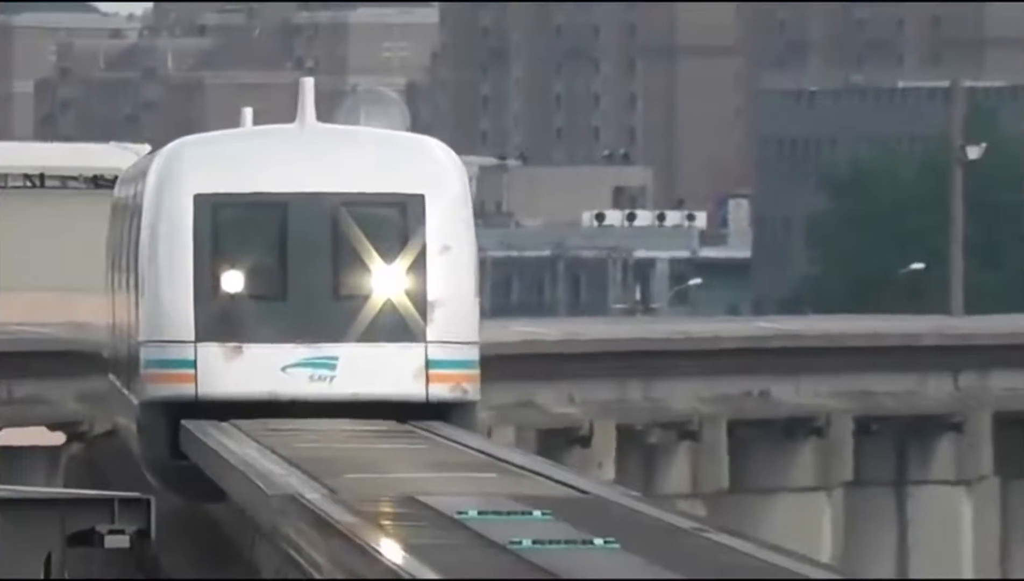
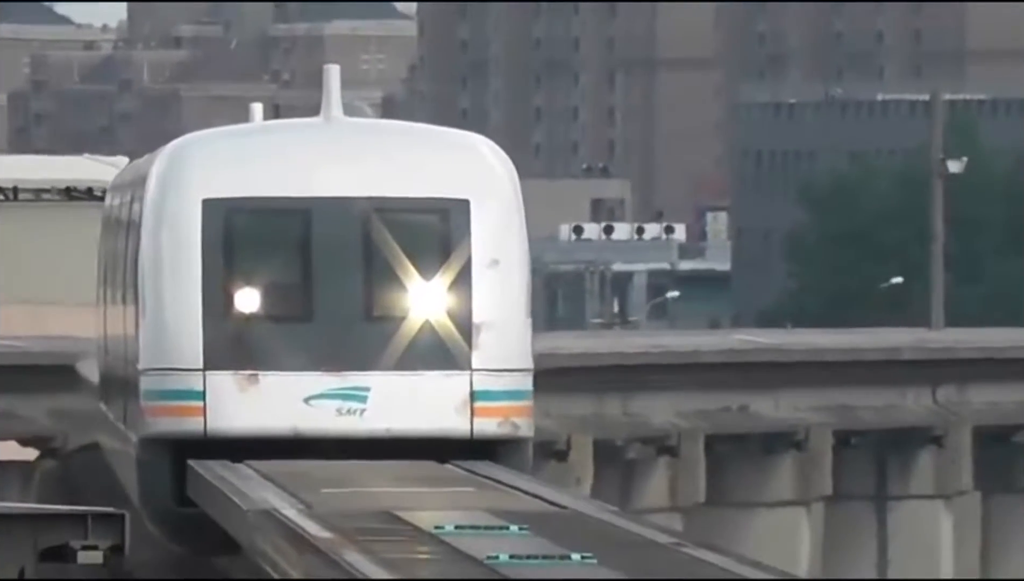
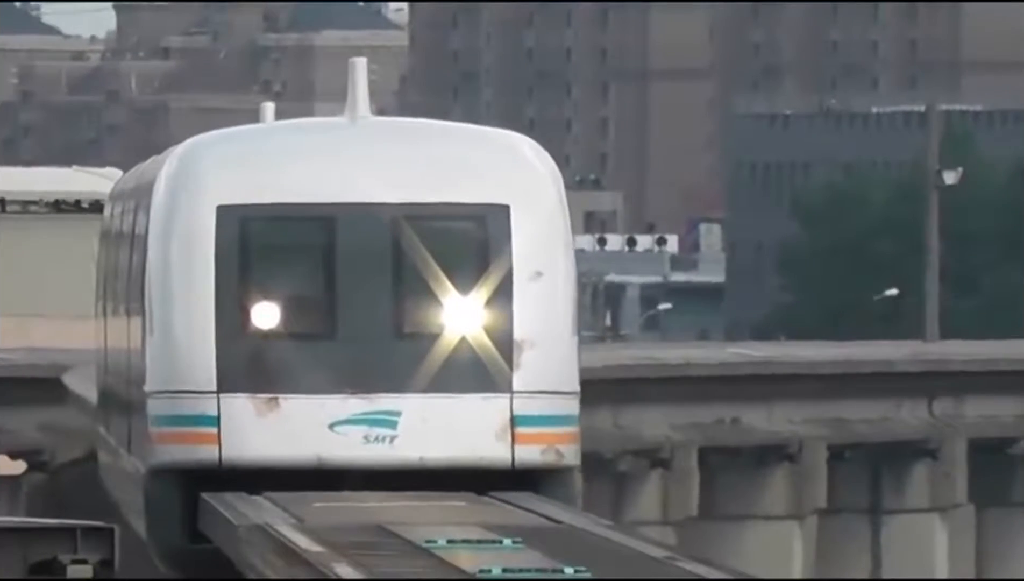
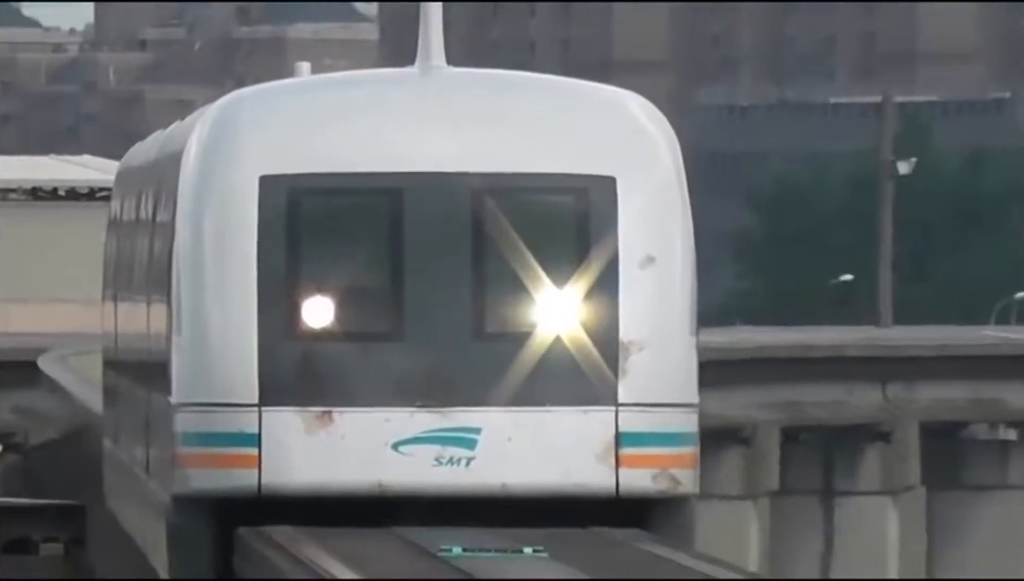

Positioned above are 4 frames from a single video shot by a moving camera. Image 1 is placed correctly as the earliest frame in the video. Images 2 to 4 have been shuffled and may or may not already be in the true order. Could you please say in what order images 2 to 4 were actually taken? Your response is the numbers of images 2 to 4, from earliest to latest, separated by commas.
2, 3, 4
